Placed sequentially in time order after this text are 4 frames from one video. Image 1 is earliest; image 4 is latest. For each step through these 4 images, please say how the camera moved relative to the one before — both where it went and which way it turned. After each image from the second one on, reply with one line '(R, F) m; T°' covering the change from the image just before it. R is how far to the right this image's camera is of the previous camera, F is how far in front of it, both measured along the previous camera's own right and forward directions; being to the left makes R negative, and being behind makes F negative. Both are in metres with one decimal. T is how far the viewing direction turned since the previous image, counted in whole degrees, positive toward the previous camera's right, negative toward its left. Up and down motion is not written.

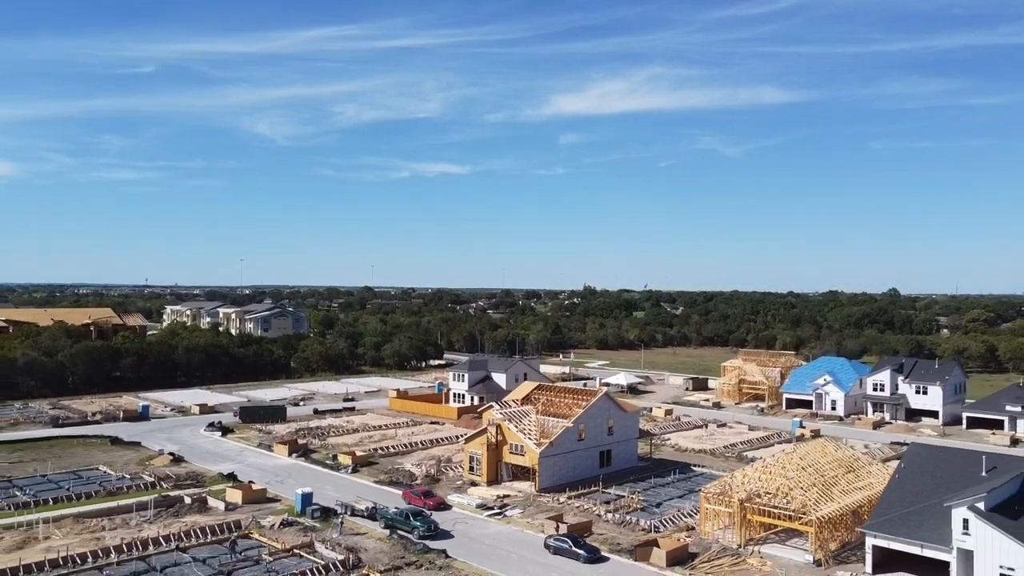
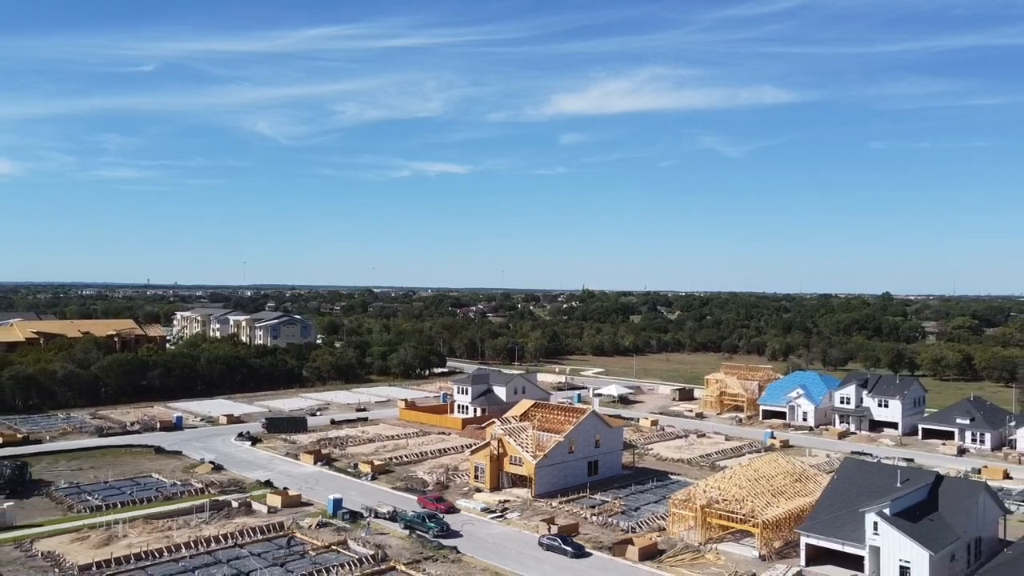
(0.0, -3.9) m; 0°
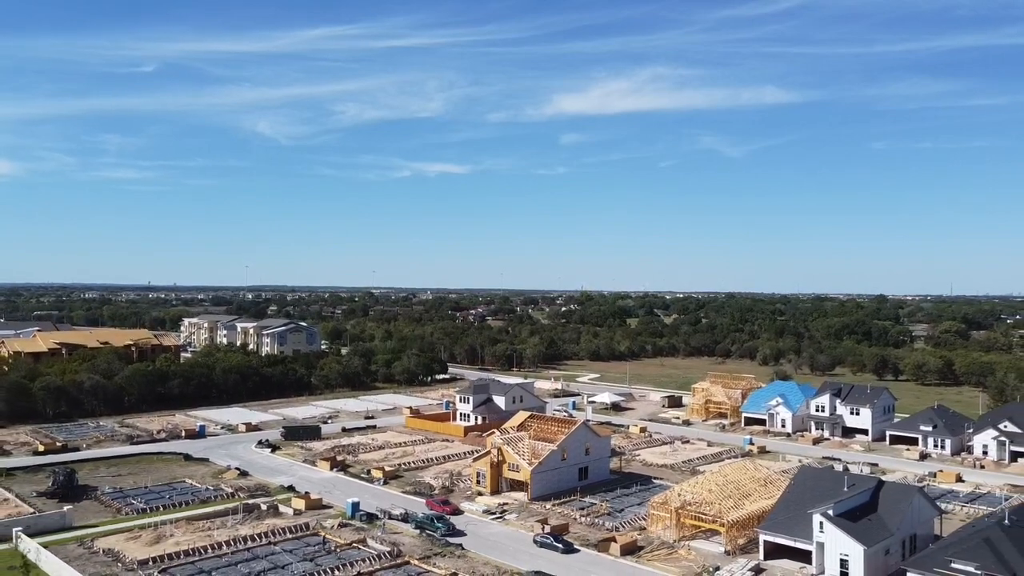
(+0.1, -3.3) m; 0°
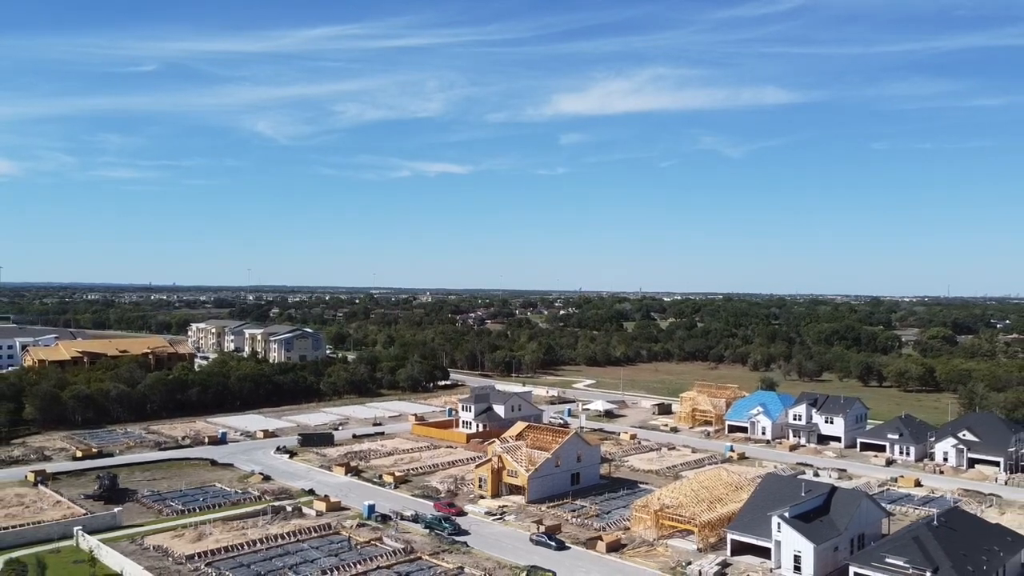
(0.0, -3.5) m; 0°
